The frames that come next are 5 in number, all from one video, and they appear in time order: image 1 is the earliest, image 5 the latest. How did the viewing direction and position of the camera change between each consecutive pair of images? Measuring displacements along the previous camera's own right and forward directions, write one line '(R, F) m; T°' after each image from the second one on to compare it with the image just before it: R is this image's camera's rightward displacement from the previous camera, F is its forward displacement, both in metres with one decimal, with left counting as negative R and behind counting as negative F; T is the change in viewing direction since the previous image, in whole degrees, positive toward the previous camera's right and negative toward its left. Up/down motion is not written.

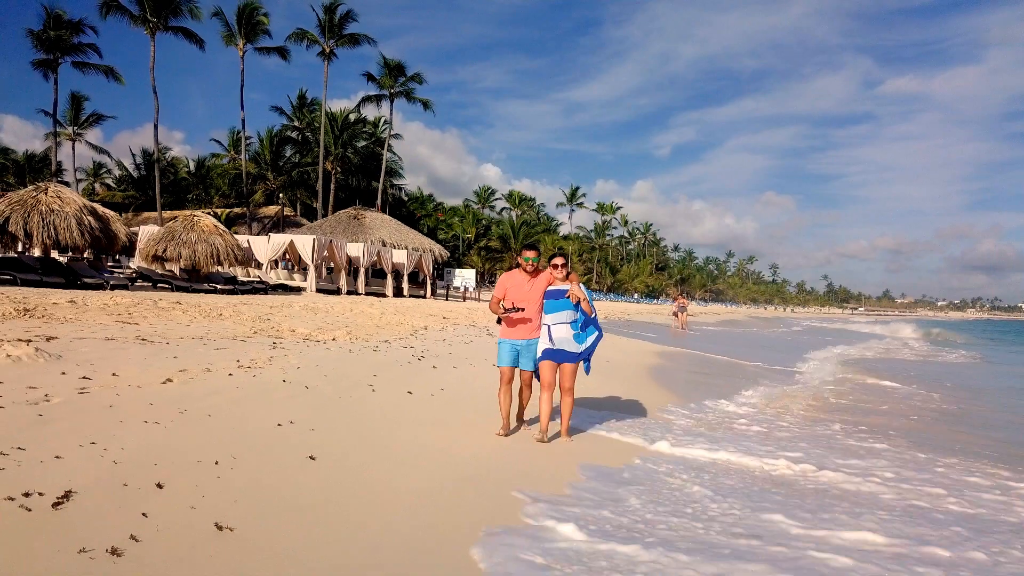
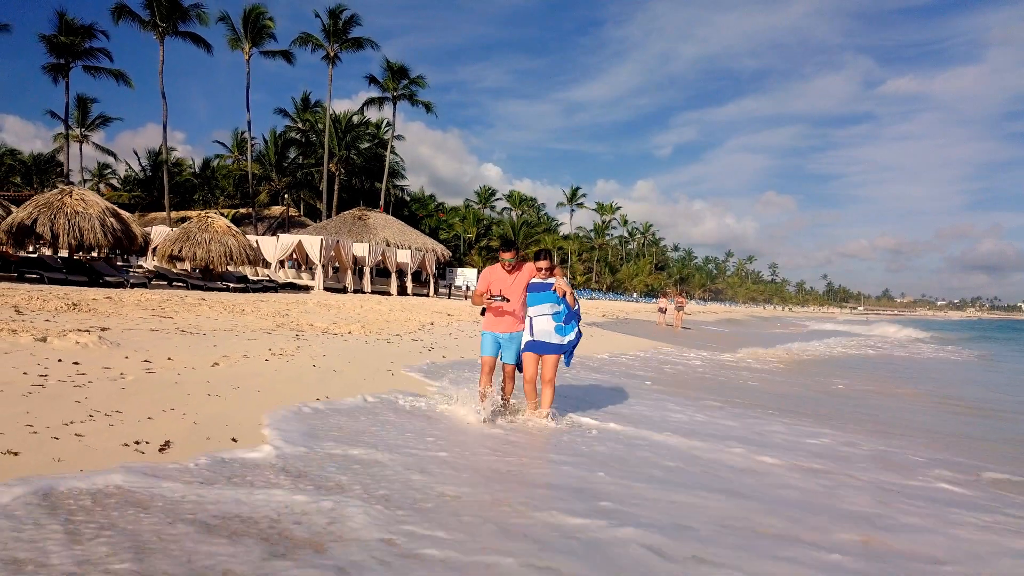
(0.0, -0.7) m; 0°
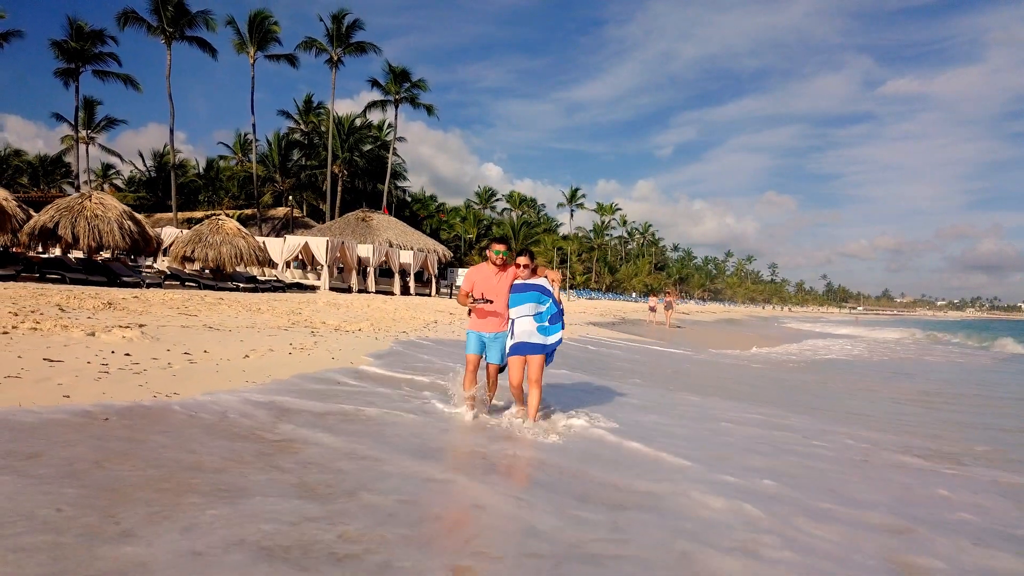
(0.0, -0.6) m; 0°
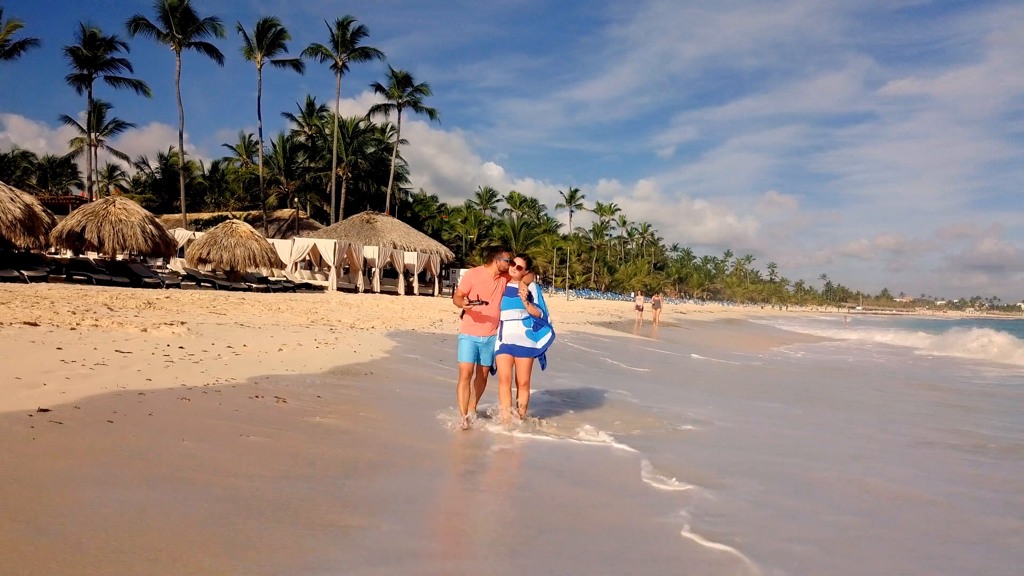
(0.0, -0.9) m; 0°
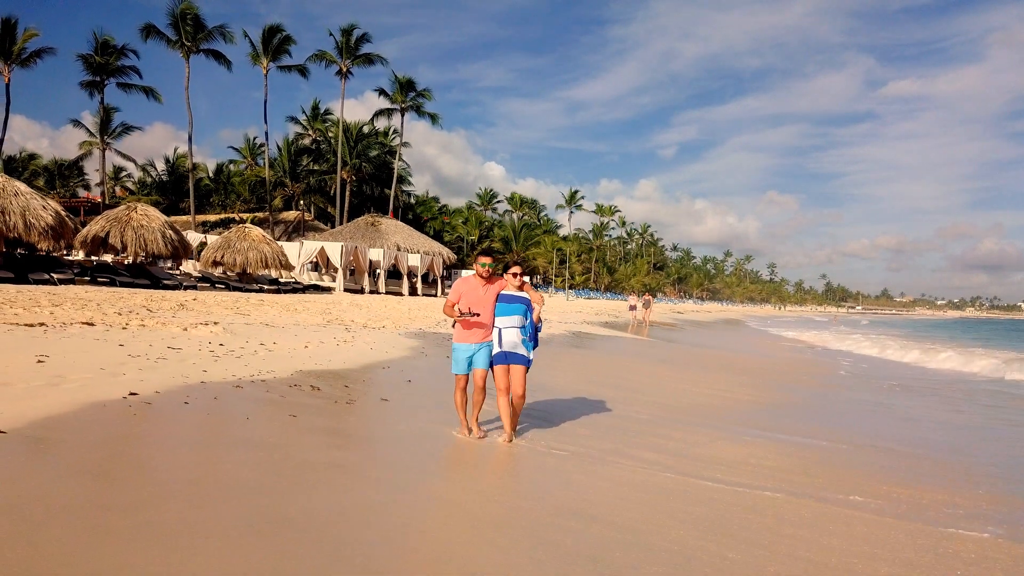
(0.0, -0.8) m; 0°
